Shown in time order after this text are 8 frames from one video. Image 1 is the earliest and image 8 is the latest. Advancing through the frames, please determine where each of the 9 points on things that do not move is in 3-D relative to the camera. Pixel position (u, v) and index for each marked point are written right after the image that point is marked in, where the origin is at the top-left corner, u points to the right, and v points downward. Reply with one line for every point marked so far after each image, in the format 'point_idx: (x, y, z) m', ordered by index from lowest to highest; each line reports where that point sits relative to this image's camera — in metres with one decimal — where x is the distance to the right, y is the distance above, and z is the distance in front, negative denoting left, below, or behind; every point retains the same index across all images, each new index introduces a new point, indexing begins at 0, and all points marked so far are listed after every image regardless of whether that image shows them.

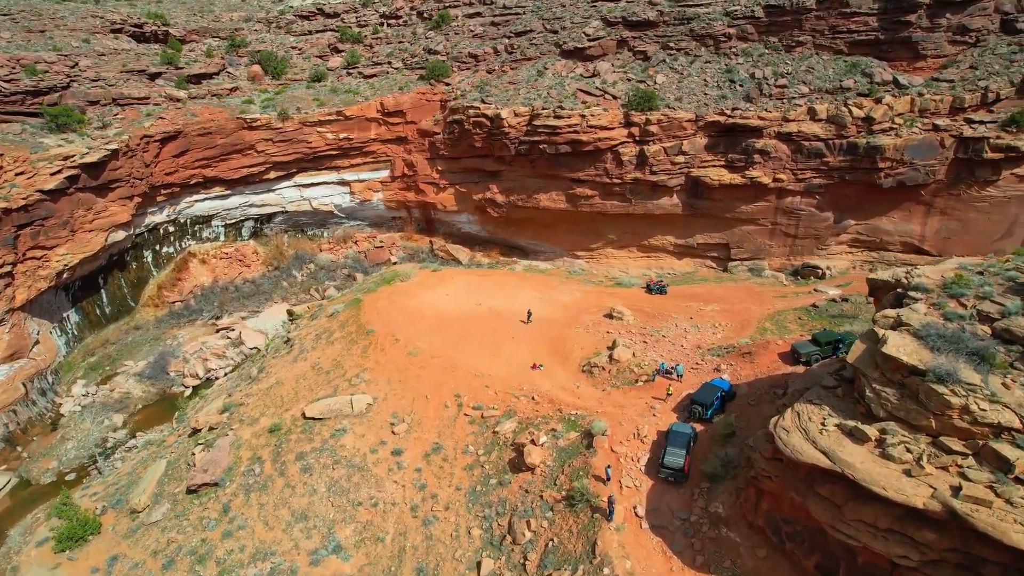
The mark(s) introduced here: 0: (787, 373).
0: (+5.6, -1.8, +14.7) m
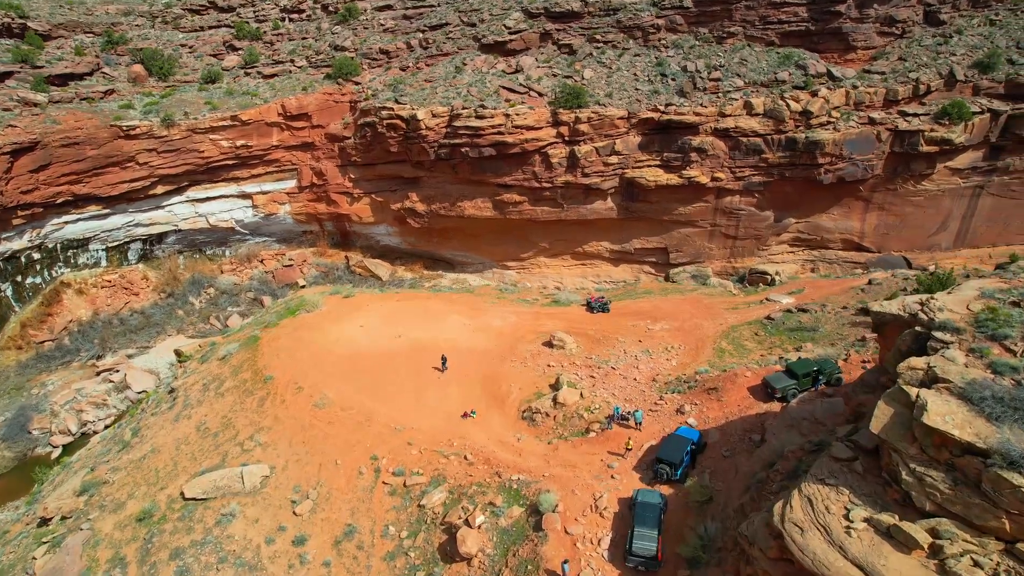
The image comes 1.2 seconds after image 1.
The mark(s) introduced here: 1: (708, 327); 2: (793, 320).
0: (+4.4, -2.2, +12.5) m
1: (+5.2, -1.1, +19.1) m
2: (+7.6, -0.9, +19.3) m
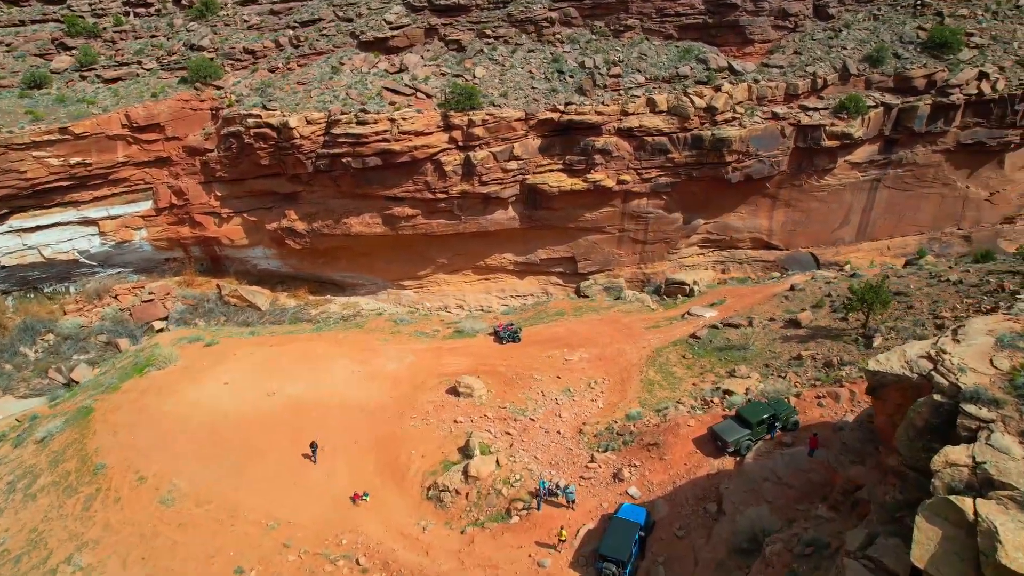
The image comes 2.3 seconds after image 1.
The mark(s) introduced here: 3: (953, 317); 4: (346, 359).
0: (+2.9, -2.8, +10.5) m
1: (+2.8, -1.6, +17.1) m
2: (+5.1, -1.2, +17.6) m
3: (+9.6, -0.6, +15.6) m
4: (-3.8, -1.6, +16.2) m
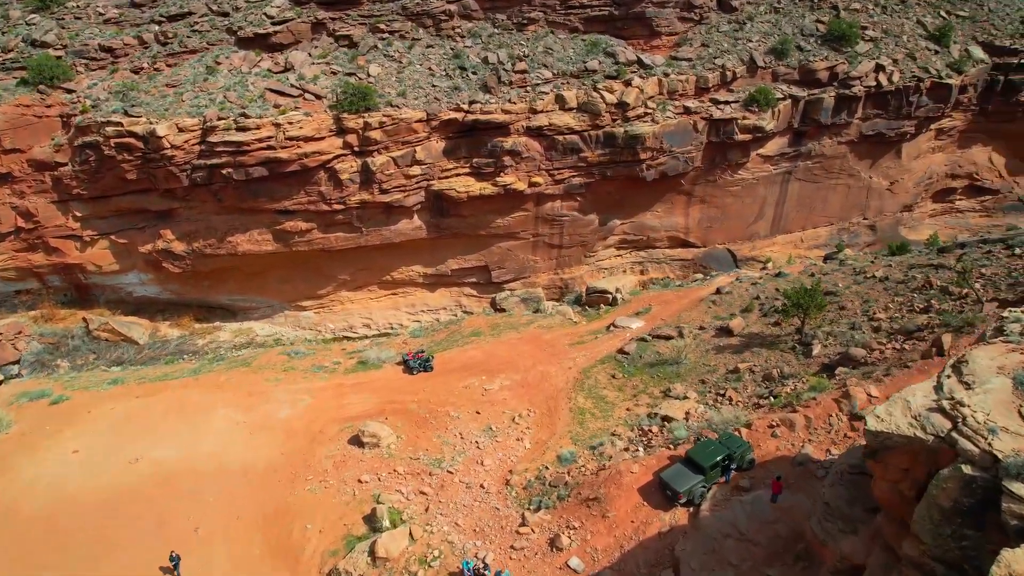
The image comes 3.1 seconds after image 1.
0: (+1.9, -3.1, +9.0) m
1: (+1.0, -1.9, +15.5) m
2: (+3.1, -1.5, +16.2) m
3: (+7.8, -0.6, +14.8) m
4: (-5.5, -2.3, +13.8) m
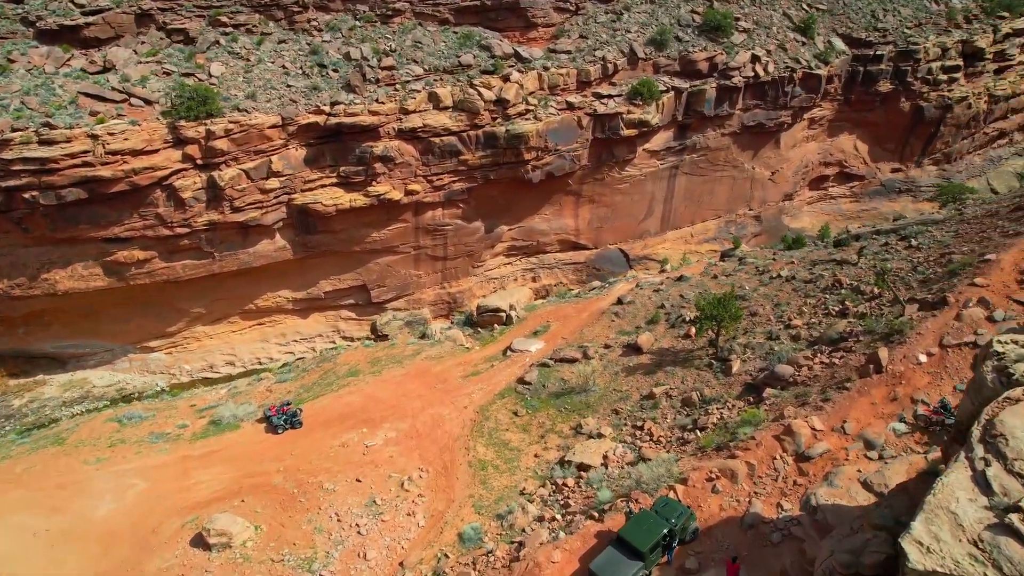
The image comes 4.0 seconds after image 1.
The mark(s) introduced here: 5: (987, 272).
0: (+0.9, -3.6, +7.0) m
1: (-1.2, -2.4, +13.3) m
2: (+0.8, -1.8, +14.4) m
3: (+5.6, -0.7, +13.7) m
4: (-7.2, -3.3, +10.7) m
5: (+8.1, +0.3, +12.2) m
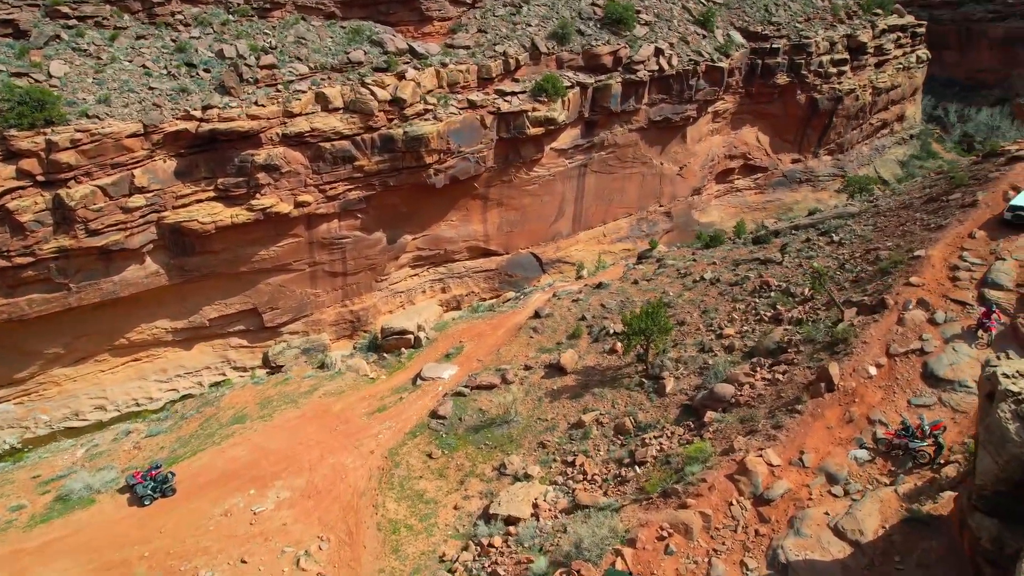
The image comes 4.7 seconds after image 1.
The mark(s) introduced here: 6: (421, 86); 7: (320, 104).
0: (+0.3, -3.9, +5.5) m
1: (-2.5, -2.9, +11.5) m
2: (-0.7, -2.2, +12.8) m
3: (+4.0, -0.8, +12.7) m
4: (-8.2, -4.1, +8.2) m
5: (+6.6, +0.3, +11.6) m
6: (-2.4, +5.4, +18.9) m
7: (-4.8, +4.5, +17.7) m
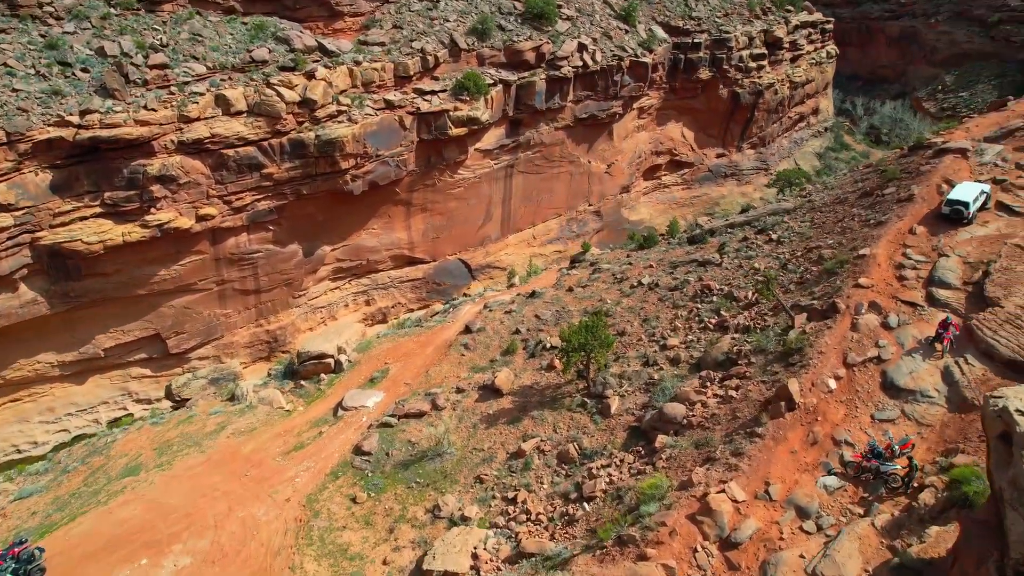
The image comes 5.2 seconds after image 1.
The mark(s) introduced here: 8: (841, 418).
0: (0.0, -4.2, +4.4) m
1: (-3.5, -3.3, +10.1) m
2: (-1.8, -2.5, +11.6) m
3: (+2.9, -0.9, +11.9) m
4: (-8.7, -4.7, +6.2) m
5: (+5.5, +0.3, +11.1) m
6: (-4.4, +5.0, +17.5) m
7: (-6.7, +4.0, +16.0) m
8: (+3.9, -1.5, +8.4) m
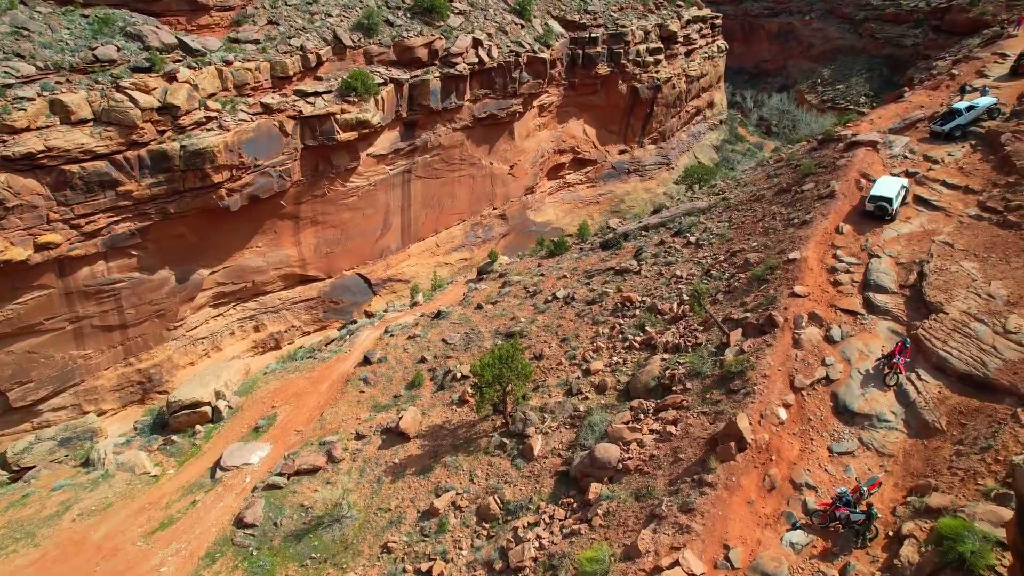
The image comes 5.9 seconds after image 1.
0: (-0.2, -4.6, +2.9) m
1: (-4.5, -3.9, +8.1) m
2: (-3.1, -3.1, +9.8) m
3: (+1.5, -1.2, +10.7) m
4: (-9.1, -5.6, +3.6) m
5: (+4.1, +0.2, +10.2) m
6: (-6.8, +4.3, +15.3) m
7: (-8.8, +3.2, +13.6) m
8: (+3.0, -1.7, +7.4) m
